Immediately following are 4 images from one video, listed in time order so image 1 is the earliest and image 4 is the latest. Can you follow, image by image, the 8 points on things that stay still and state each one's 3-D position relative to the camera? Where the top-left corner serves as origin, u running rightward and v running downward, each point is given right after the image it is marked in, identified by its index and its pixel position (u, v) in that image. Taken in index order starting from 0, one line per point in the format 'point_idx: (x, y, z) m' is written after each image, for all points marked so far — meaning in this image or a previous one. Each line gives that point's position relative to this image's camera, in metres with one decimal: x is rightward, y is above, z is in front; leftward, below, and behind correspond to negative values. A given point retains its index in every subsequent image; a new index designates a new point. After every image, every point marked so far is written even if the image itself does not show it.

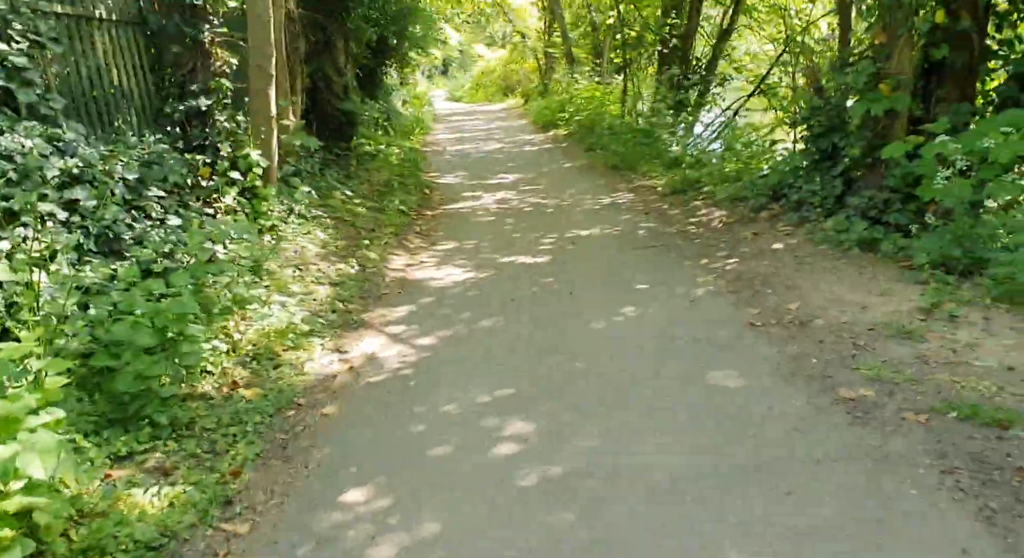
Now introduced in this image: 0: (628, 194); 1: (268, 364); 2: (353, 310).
0: (+1.6, +1.2, +12.7) m
1: (-1.4, -0.5, +5.4) m
2: (-1.2, -0.3, +6.7) m
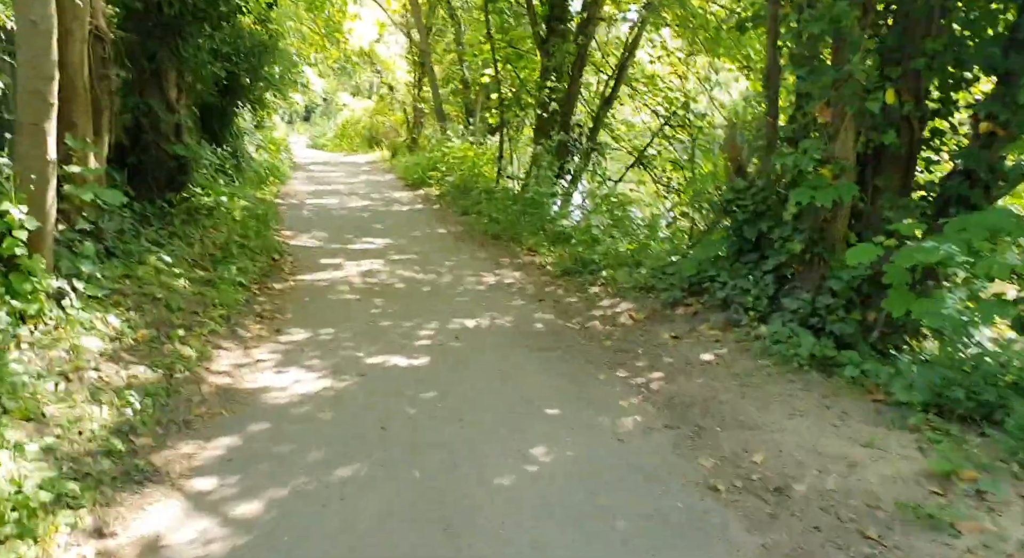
0: (0.0, +0.1, +11.1) m
1: (-2.0, -1.0, +3.3) m
2: (-1.9, -0.9, +4.7) m
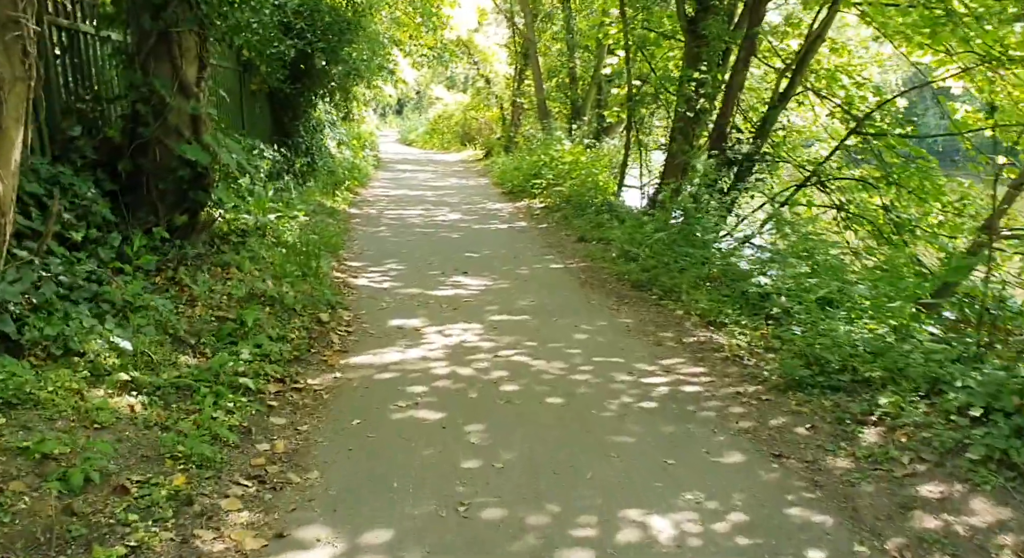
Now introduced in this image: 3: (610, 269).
0: (+1.3, -0.7, +6.9) m
1: (-1.4, -1.7, -0.7) m
2: (-1.2, -1.5, +0.7) m
3: (+1.2, +0.1, +11.4) m
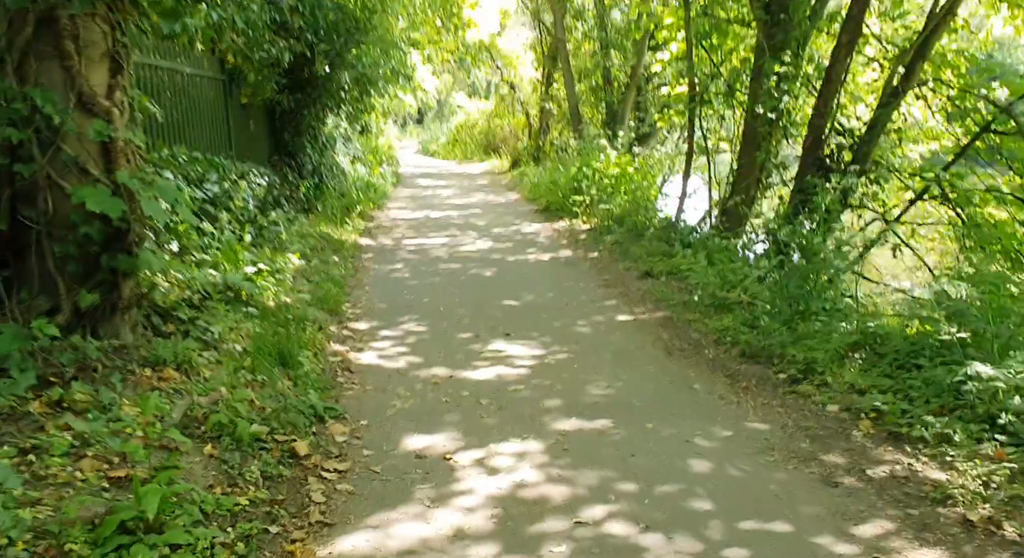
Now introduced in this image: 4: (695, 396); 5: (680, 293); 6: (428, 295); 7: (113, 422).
0: (+1.8, -1.2, +4.0) m
1: (-1.1, -2.2, -3.5) m
2: (-0.9, -2.1, -2.1) m
3: (+1.8, -0.4, +8.5) m
4: (+1.3, -0.8, +6.5) m
5: (+1.9, -0.1, +10.1) m
6: (-1.0, -0.2, +10.5) m
7: (-2.0, -0.7, +4.6) m
